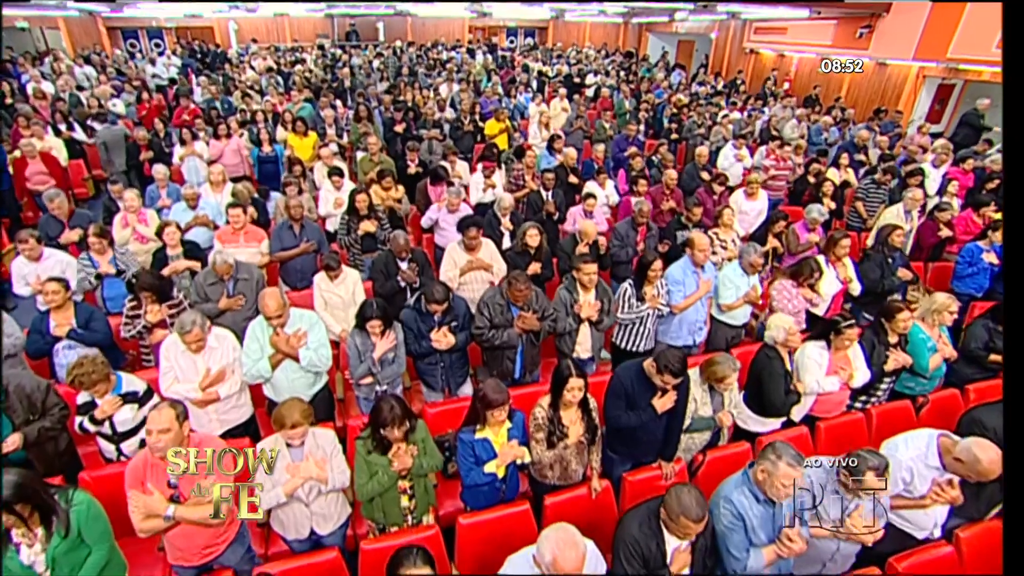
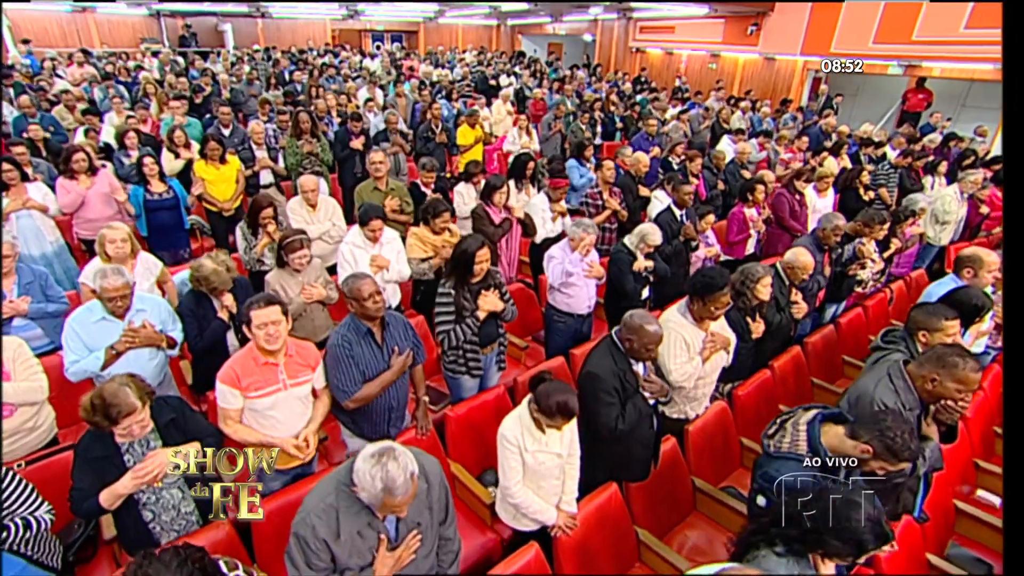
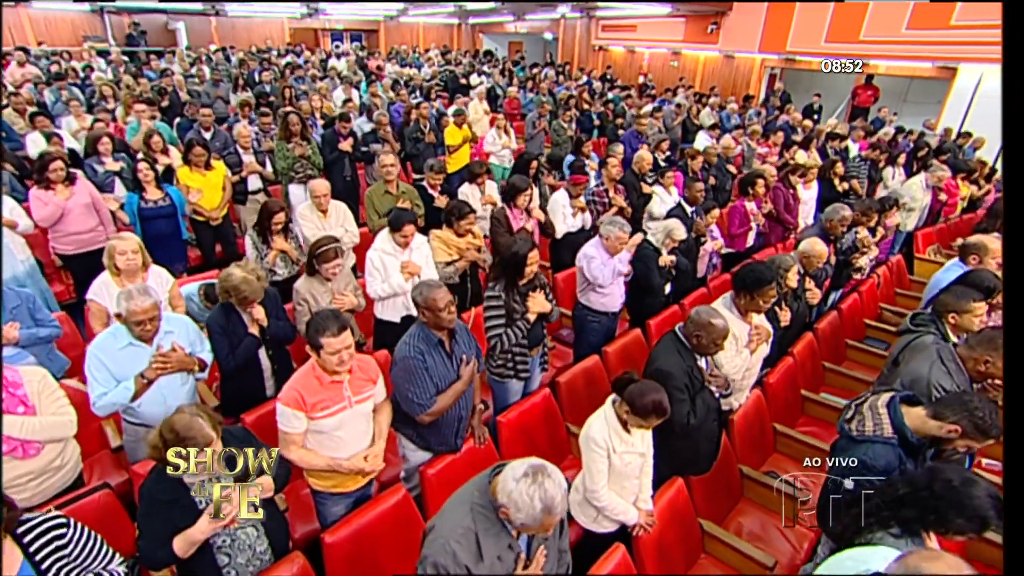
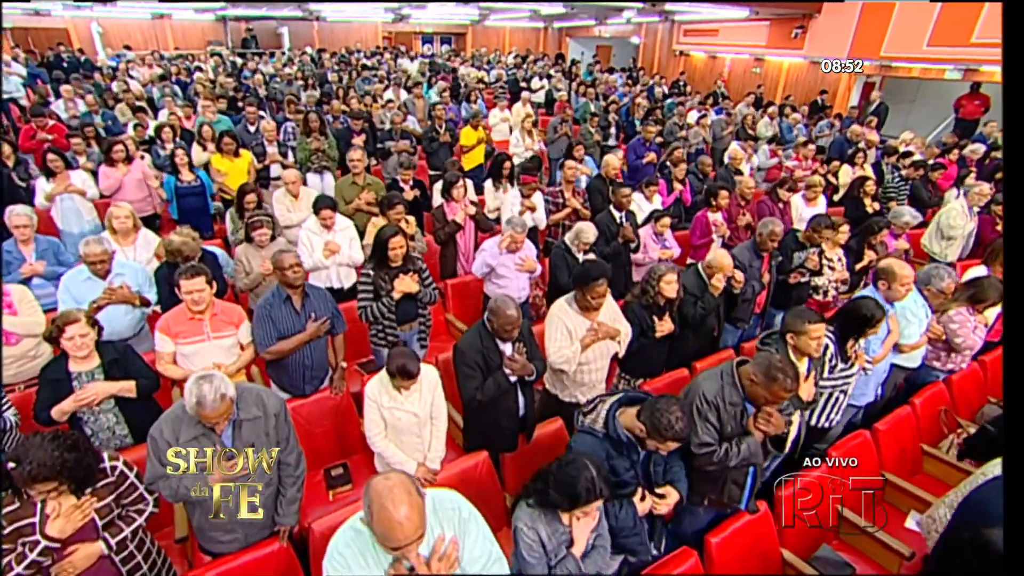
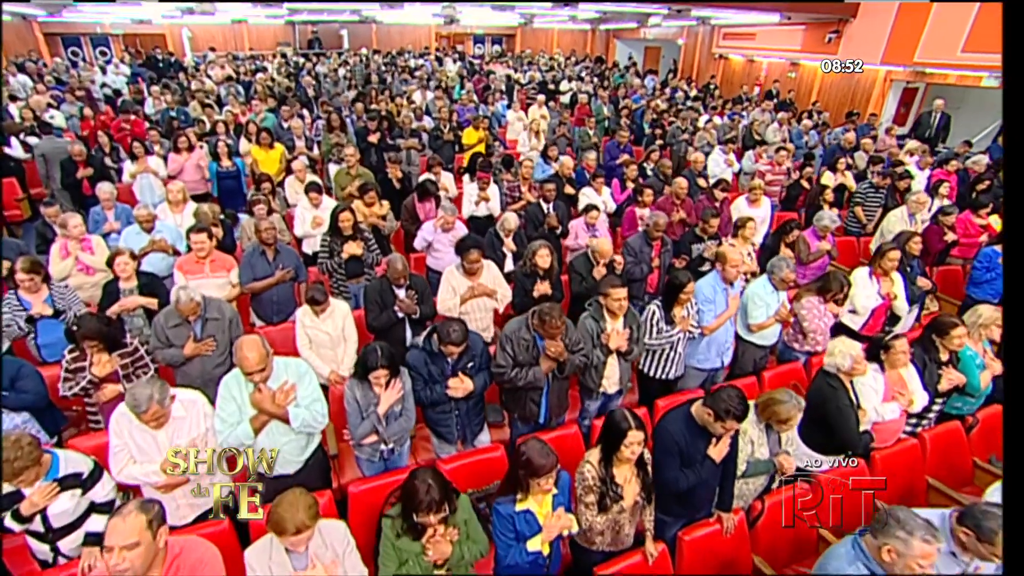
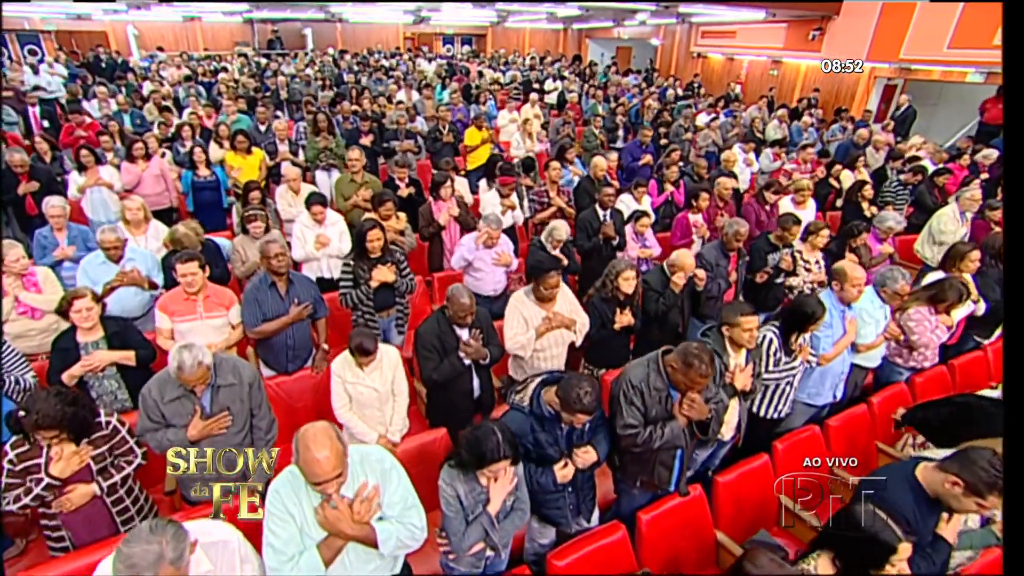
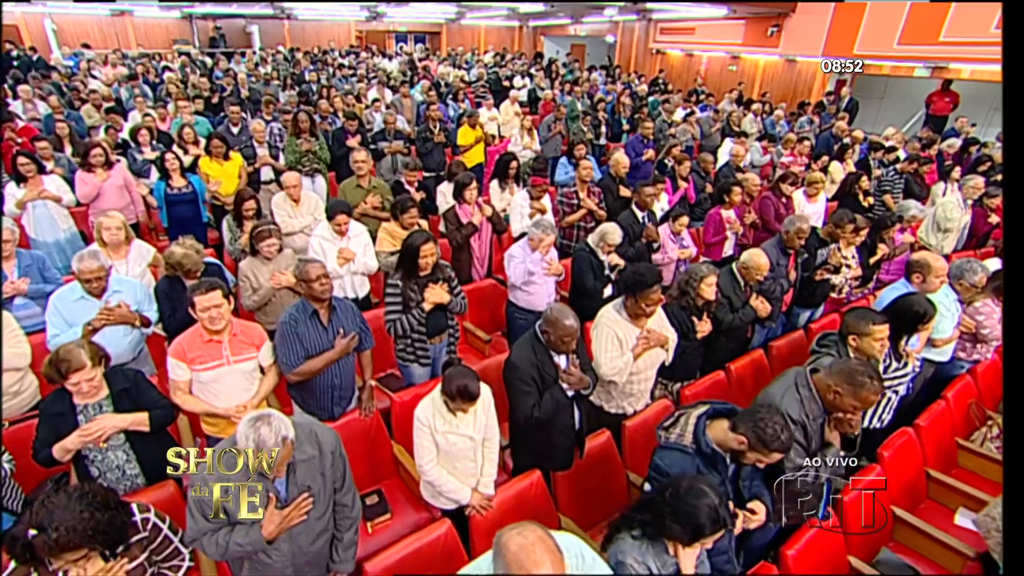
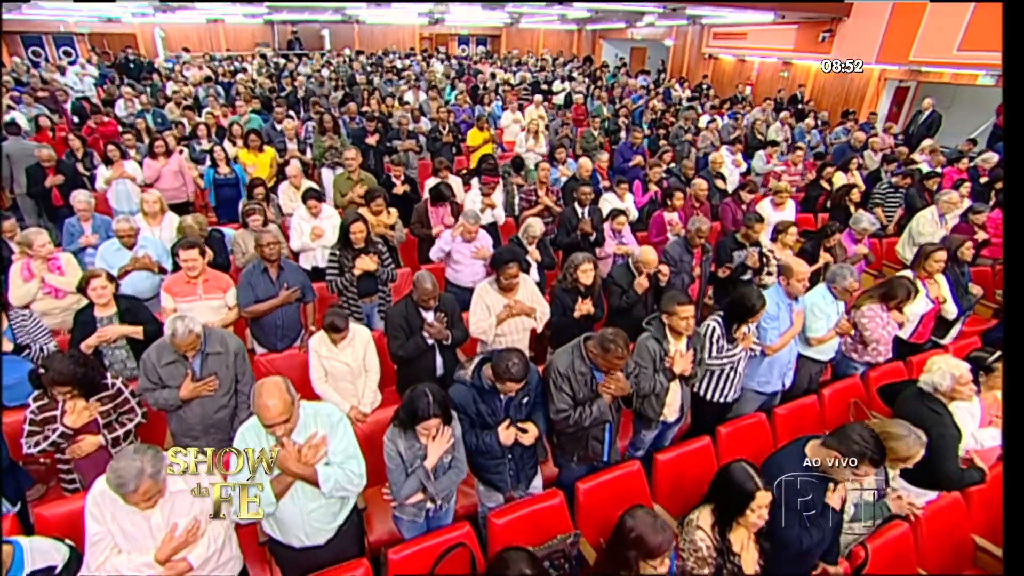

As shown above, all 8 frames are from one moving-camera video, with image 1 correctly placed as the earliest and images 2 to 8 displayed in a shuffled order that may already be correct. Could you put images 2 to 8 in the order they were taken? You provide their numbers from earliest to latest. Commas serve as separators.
5, 8, 6, 4, 7, 2, 3
